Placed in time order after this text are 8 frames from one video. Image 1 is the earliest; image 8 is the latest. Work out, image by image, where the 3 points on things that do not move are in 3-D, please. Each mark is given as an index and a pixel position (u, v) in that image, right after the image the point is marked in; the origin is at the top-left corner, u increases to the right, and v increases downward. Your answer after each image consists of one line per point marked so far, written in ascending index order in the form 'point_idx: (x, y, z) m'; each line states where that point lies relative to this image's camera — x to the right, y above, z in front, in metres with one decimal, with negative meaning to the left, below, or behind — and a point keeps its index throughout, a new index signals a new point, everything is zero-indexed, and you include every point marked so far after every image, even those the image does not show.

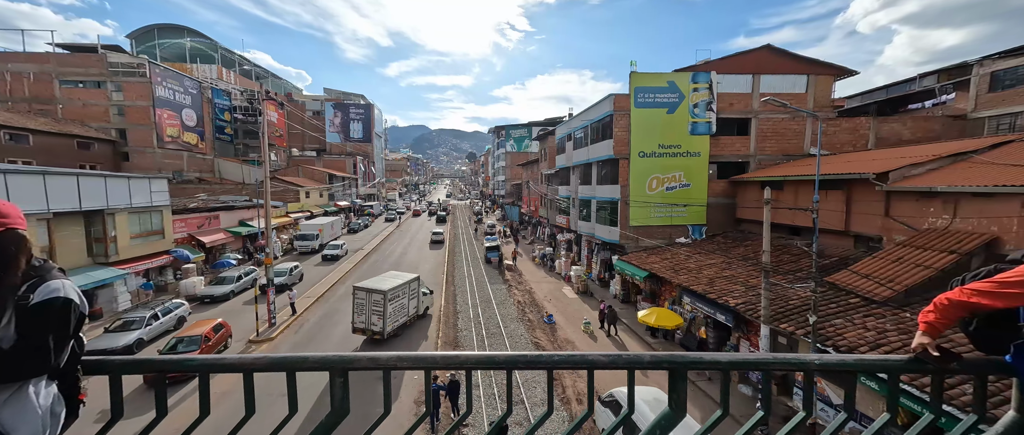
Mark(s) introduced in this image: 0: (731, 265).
0: (+8.5, -1.8, +13.3) m
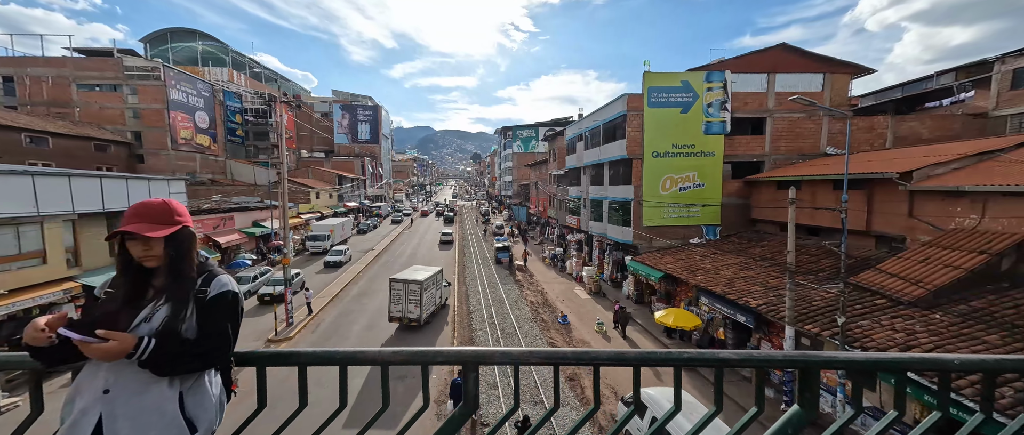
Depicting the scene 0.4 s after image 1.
0: (+9.1, -1.8, +13.1) m
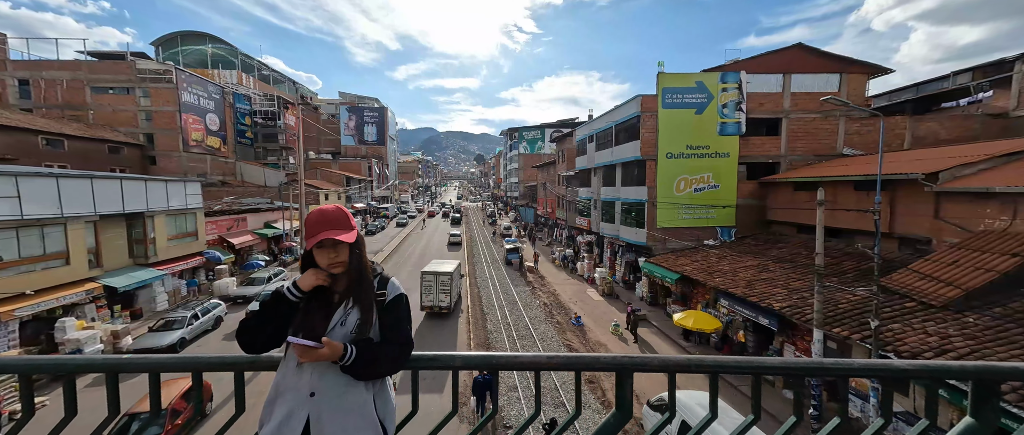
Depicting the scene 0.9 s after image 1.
0: (+9.7, -1.9, +13.0) m
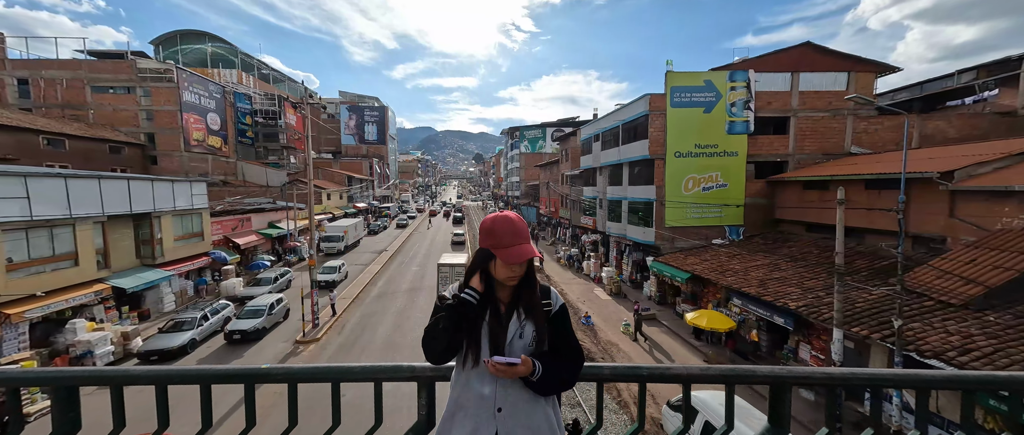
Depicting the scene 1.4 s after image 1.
0: (+10.2, -1.9, +13.0) m
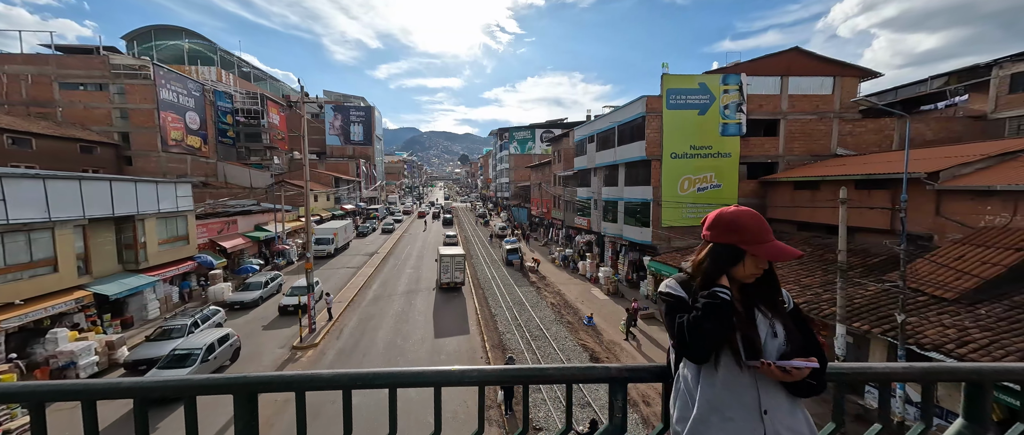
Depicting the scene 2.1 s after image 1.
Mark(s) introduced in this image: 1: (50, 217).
0: (+10.3, -1.8, +13.4) m
1: (-15.2, 0.0, +11.3) m
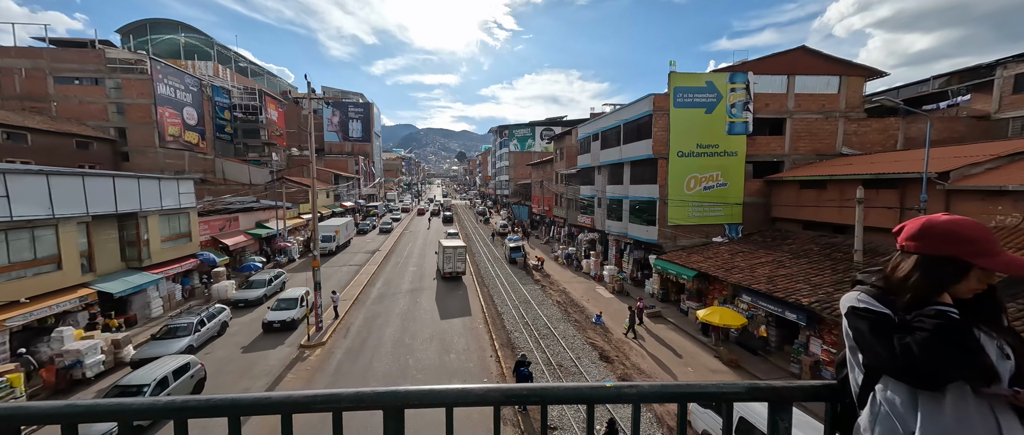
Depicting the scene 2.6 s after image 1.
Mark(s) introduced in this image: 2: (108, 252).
0: (+10.6, -1.8, +13.4) m
1: (-14.8, +0.1, +11.1) m
2: (-15.5, -1.3, +13.2) m
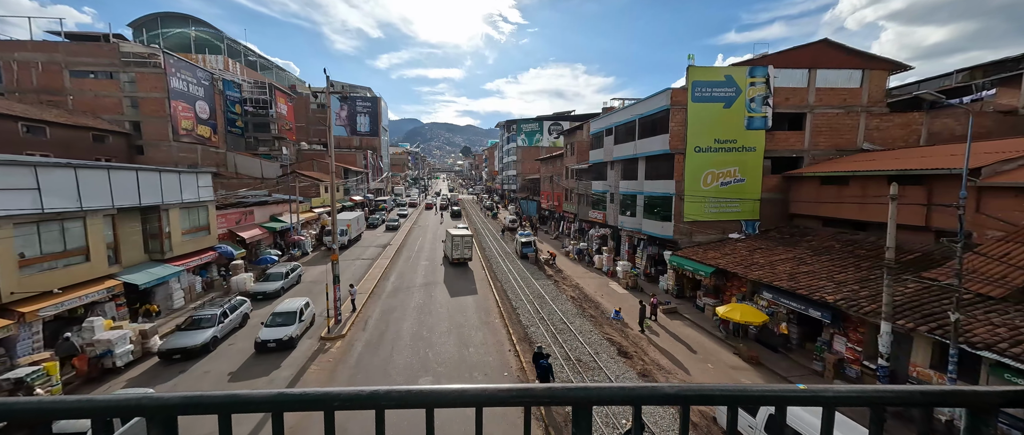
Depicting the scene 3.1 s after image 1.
0: (+11.3, -1.7, +13.3) m
1: (-14.1, +0.4, +11.3) m
2: (-14.8, -1.0, +13.4) m
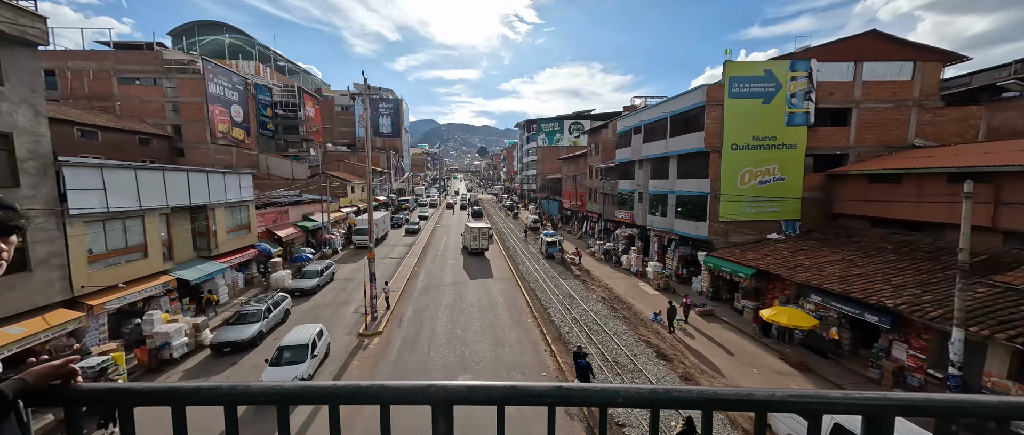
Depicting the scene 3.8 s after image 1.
0: (+12.7, -1.7, +12.6) m
1: (-12.8, +0.4, +11.9) m
2: (-13.4, -1.0, +14.0) m
